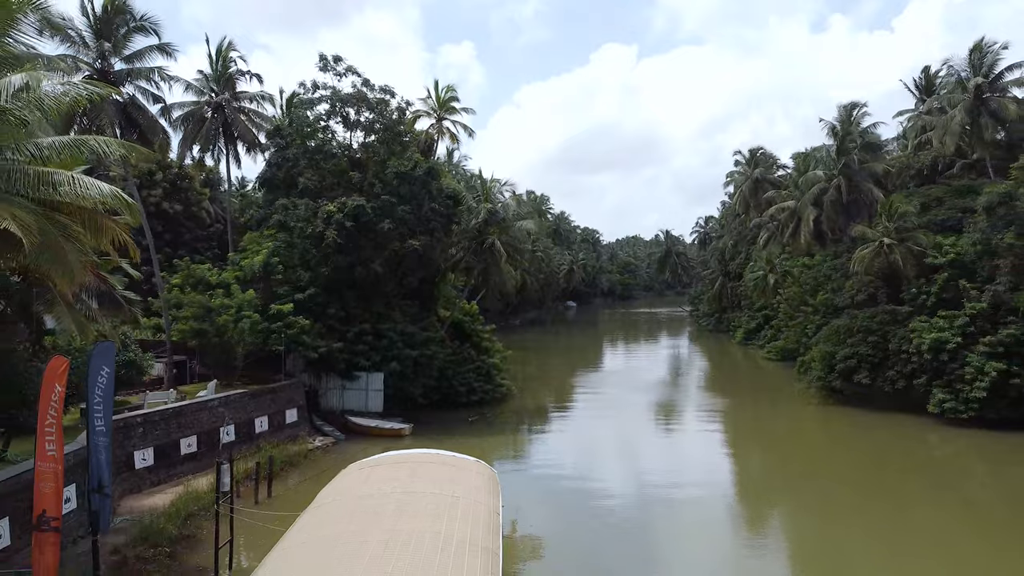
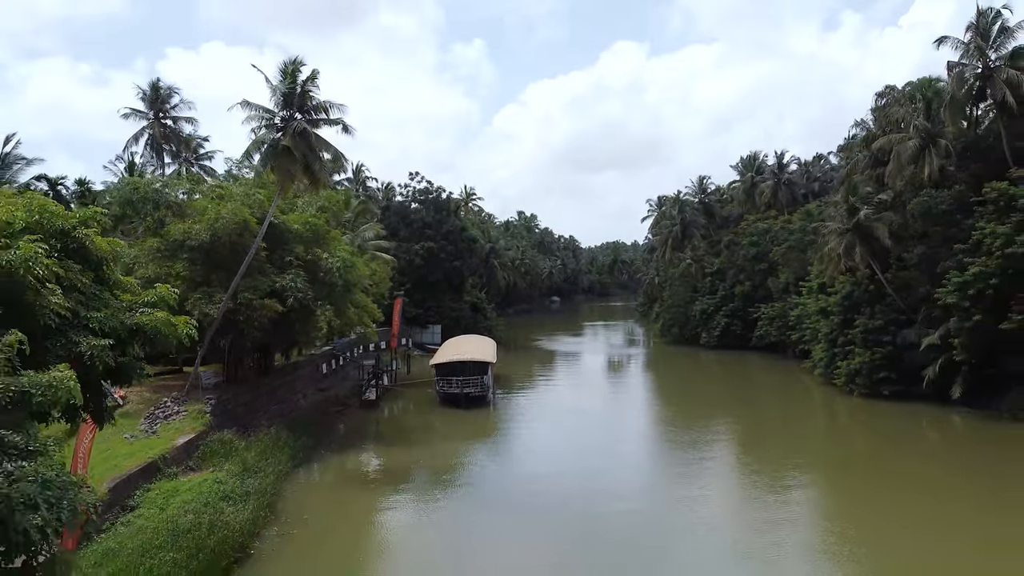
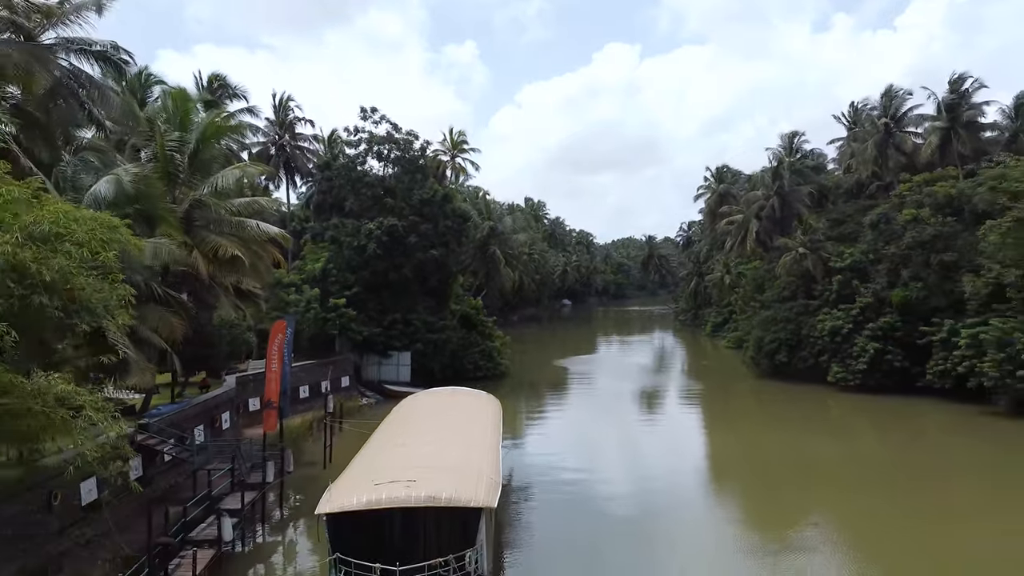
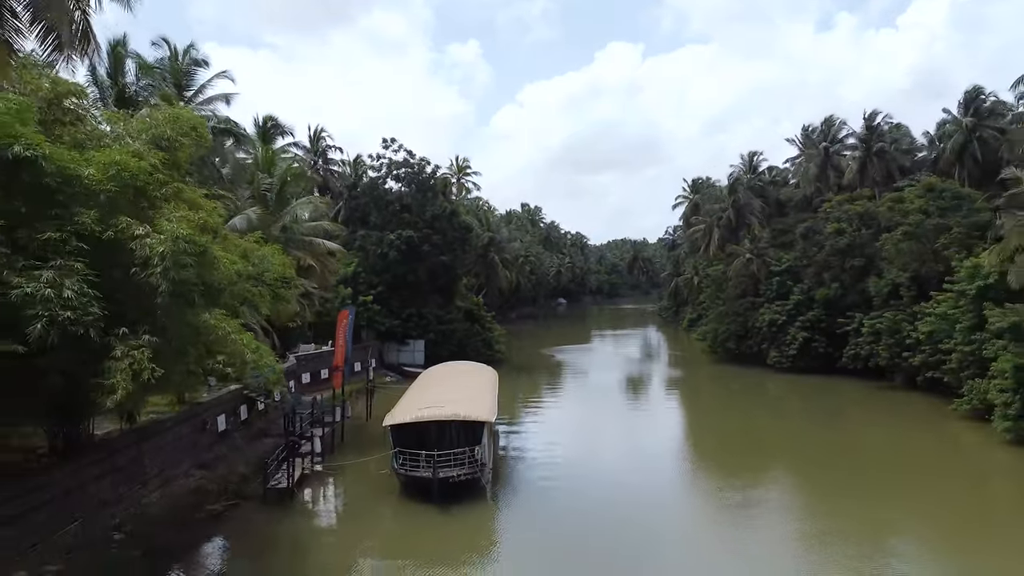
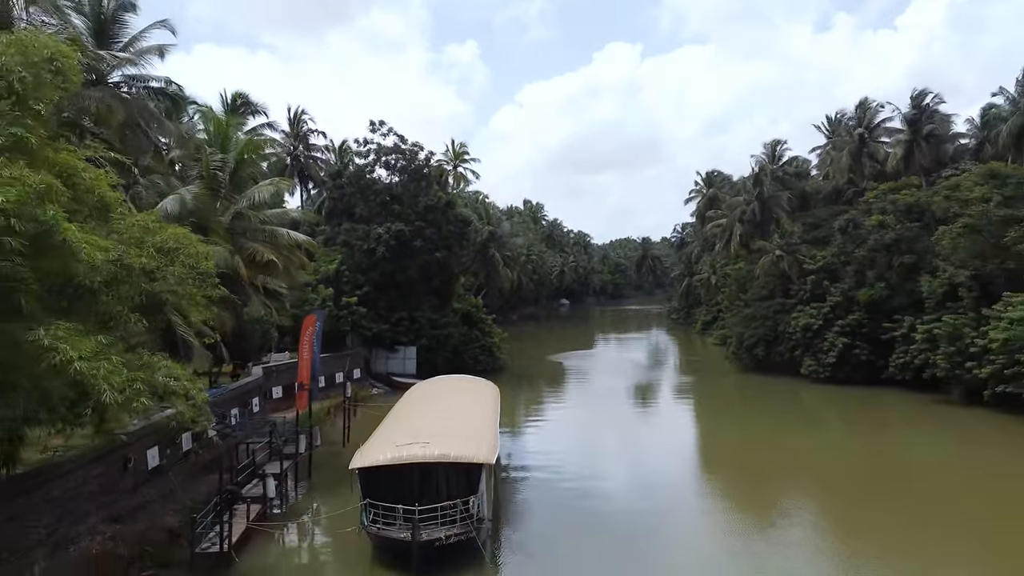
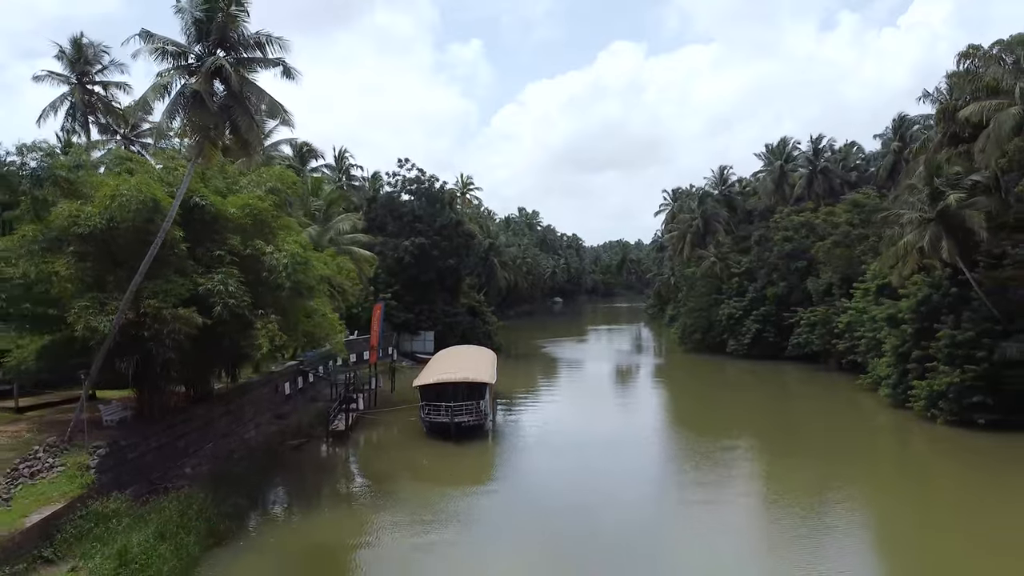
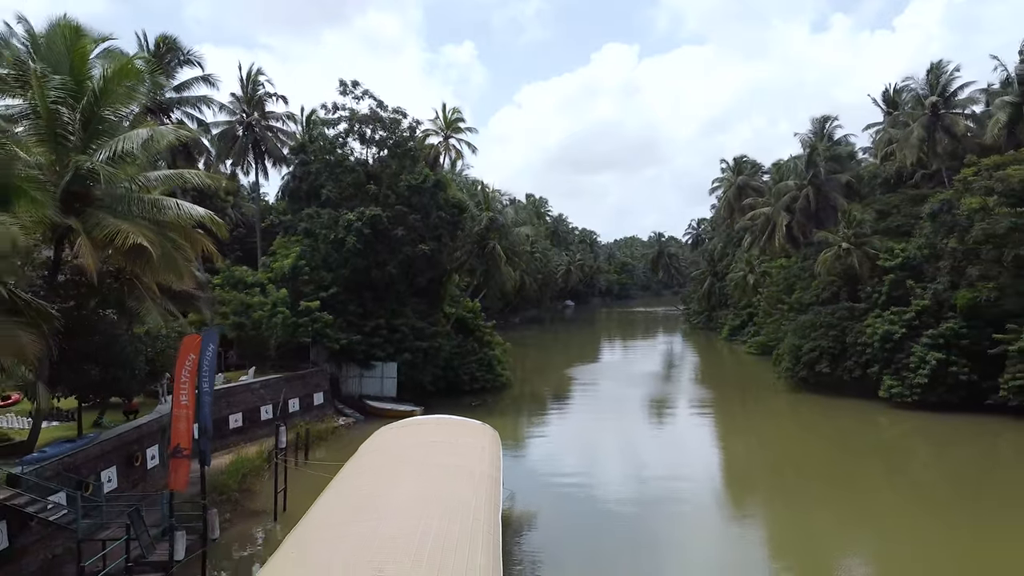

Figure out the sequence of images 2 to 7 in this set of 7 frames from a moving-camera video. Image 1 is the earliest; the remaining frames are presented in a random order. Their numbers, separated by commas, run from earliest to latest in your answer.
7, 3, 5, 4, 6, 2
